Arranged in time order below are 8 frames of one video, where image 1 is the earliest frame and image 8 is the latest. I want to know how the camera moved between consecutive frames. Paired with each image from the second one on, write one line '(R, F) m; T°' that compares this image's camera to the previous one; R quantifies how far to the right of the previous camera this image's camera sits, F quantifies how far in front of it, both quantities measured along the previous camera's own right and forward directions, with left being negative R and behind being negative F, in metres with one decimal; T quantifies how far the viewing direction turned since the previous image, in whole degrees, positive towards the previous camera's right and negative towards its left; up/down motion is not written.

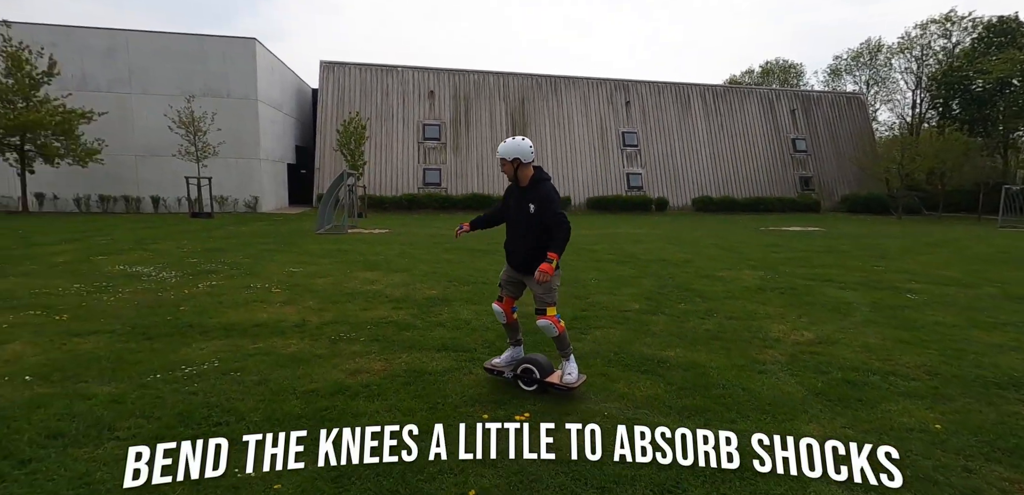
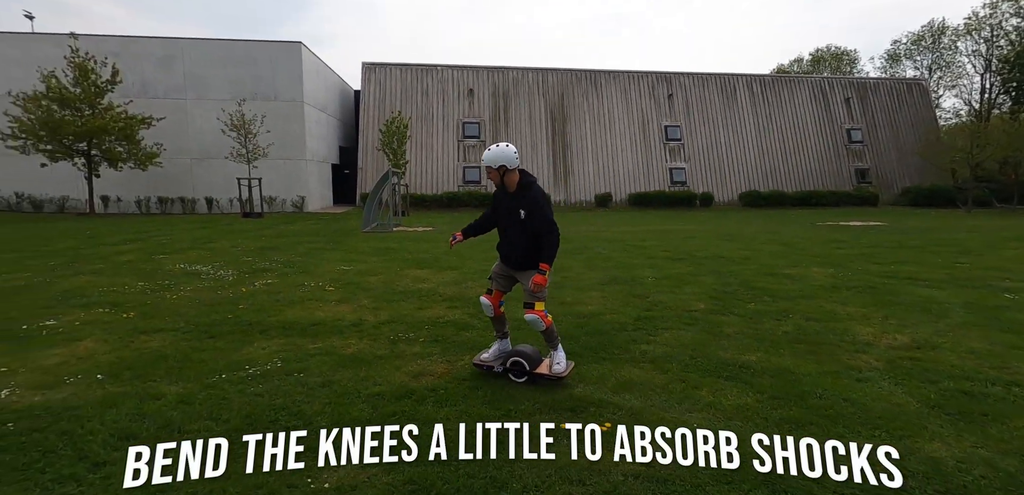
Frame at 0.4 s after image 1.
(-0.3, +0.3) m; -4°
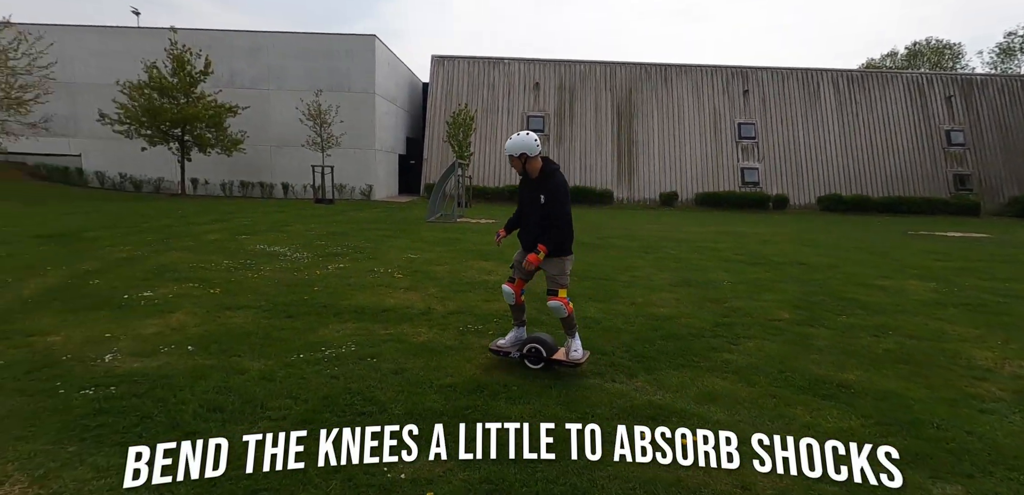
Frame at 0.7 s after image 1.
(-0.2, +0.2) m; -6°
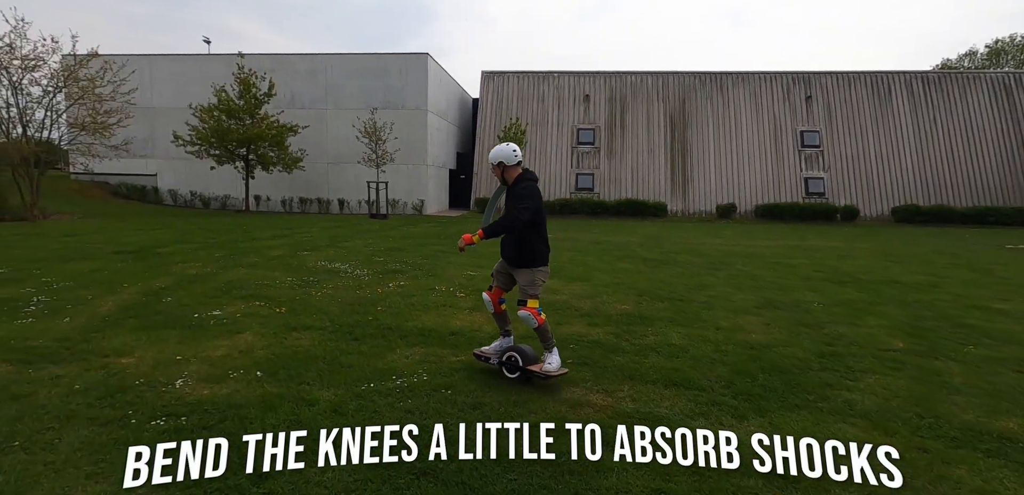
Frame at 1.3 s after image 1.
(-0.4, +0.4) m; -5°
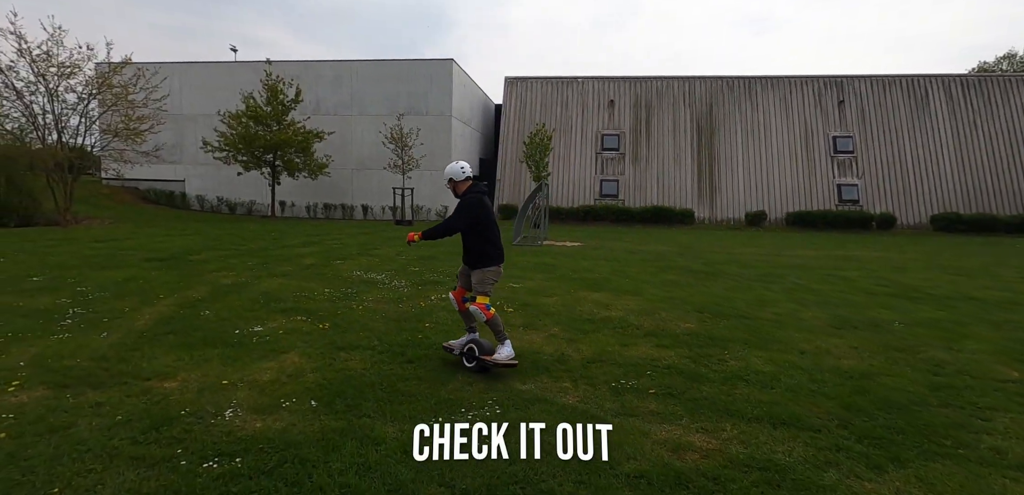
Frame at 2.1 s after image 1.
(-0.5, +0.4) m; -2°
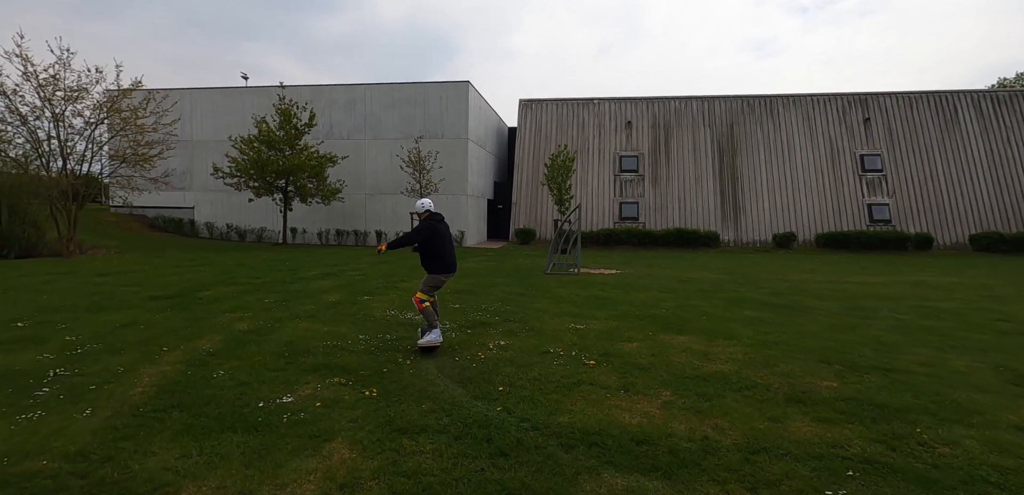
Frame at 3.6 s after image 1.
(-0.9, +1.2) m; -1°
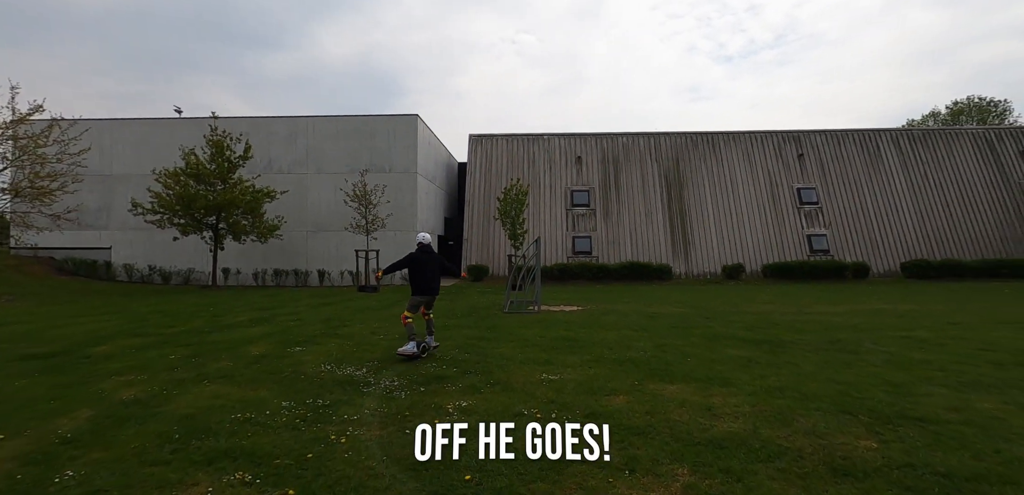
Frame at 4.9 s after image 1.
(-0.1, +1.0) m; +6°
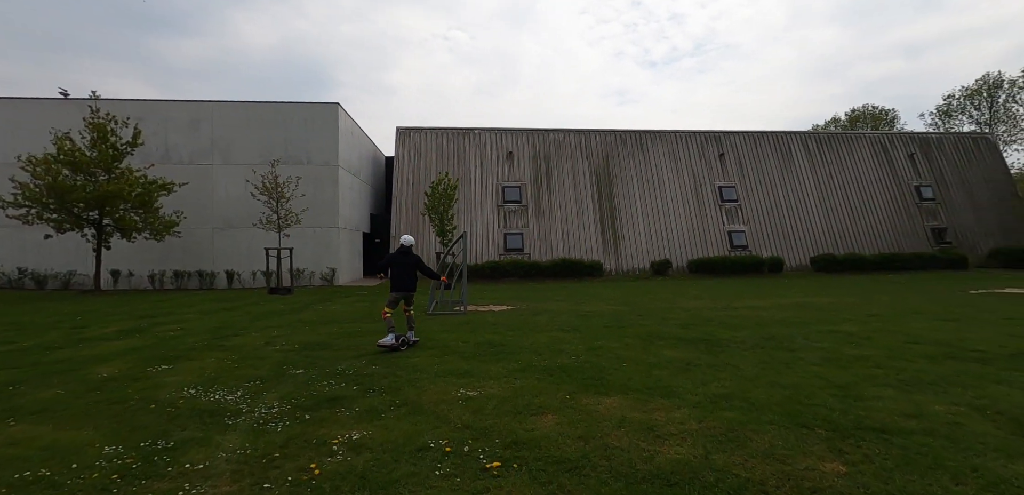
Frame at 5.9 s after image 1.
(+0.3, +1.0) m; +8°
